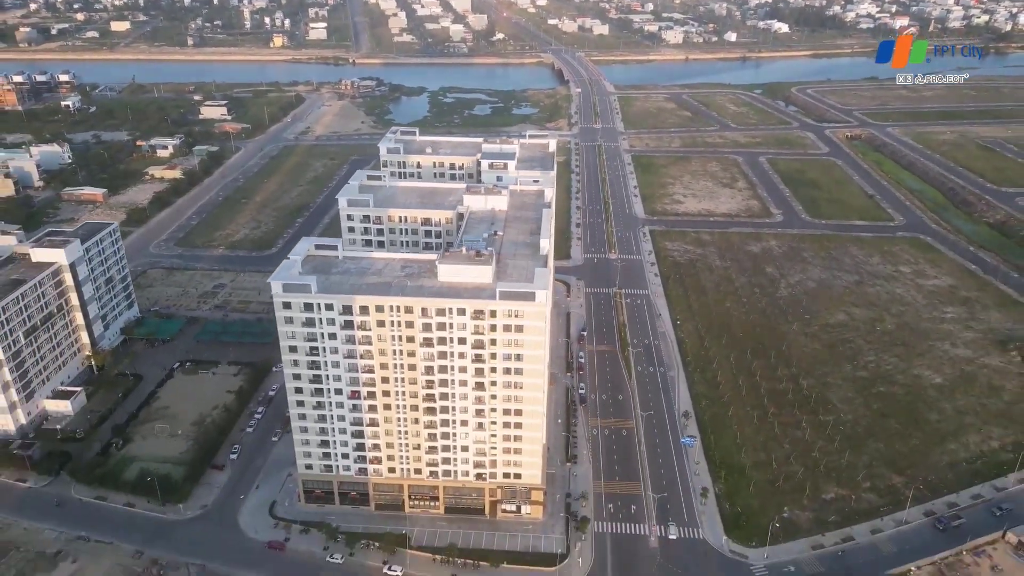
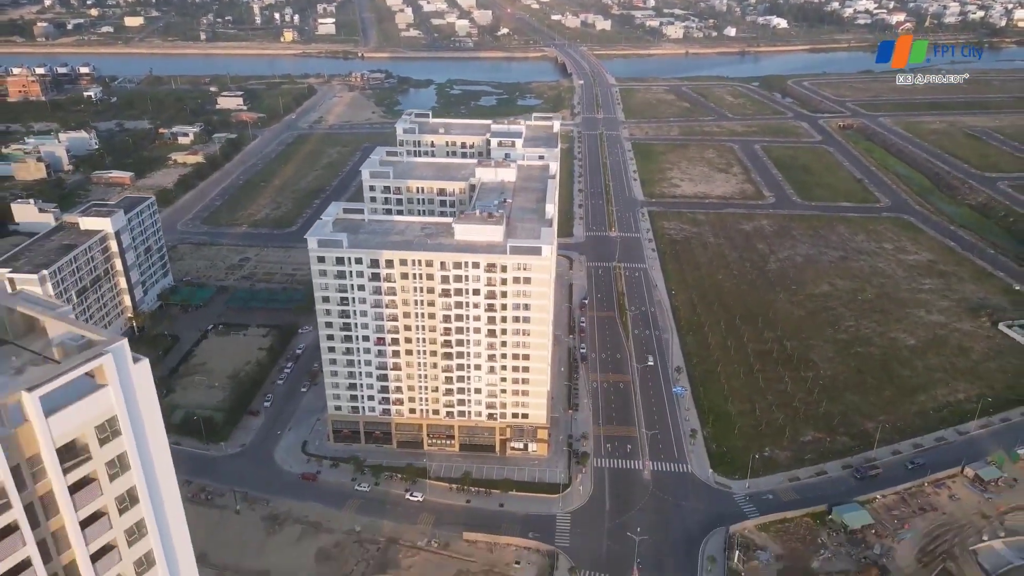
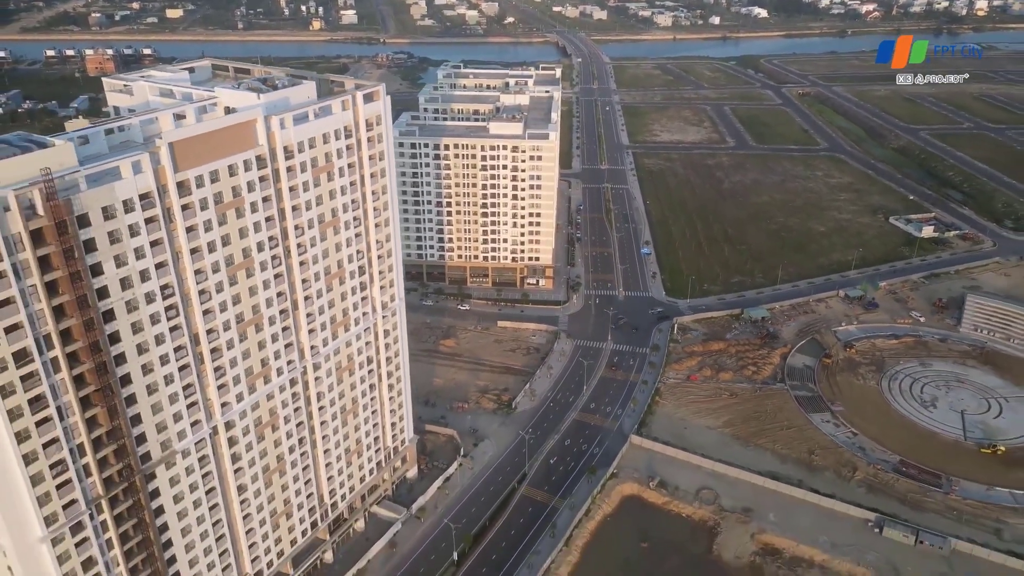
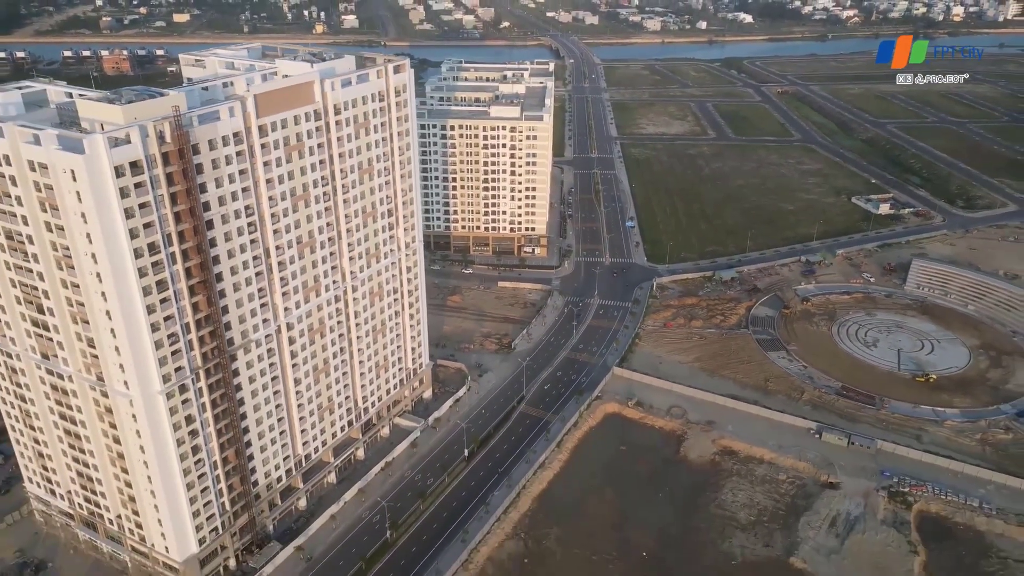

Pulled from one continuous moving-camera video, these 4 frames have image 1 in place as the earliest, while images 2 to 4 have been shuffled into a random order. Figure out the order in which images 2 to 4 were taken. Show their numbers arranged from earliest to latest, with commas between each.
2, 3, 4
